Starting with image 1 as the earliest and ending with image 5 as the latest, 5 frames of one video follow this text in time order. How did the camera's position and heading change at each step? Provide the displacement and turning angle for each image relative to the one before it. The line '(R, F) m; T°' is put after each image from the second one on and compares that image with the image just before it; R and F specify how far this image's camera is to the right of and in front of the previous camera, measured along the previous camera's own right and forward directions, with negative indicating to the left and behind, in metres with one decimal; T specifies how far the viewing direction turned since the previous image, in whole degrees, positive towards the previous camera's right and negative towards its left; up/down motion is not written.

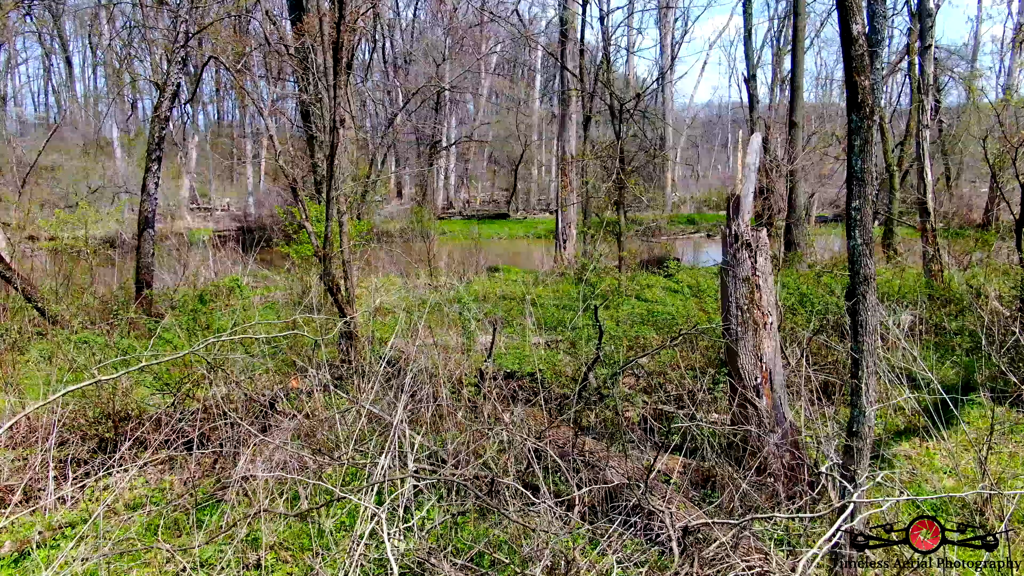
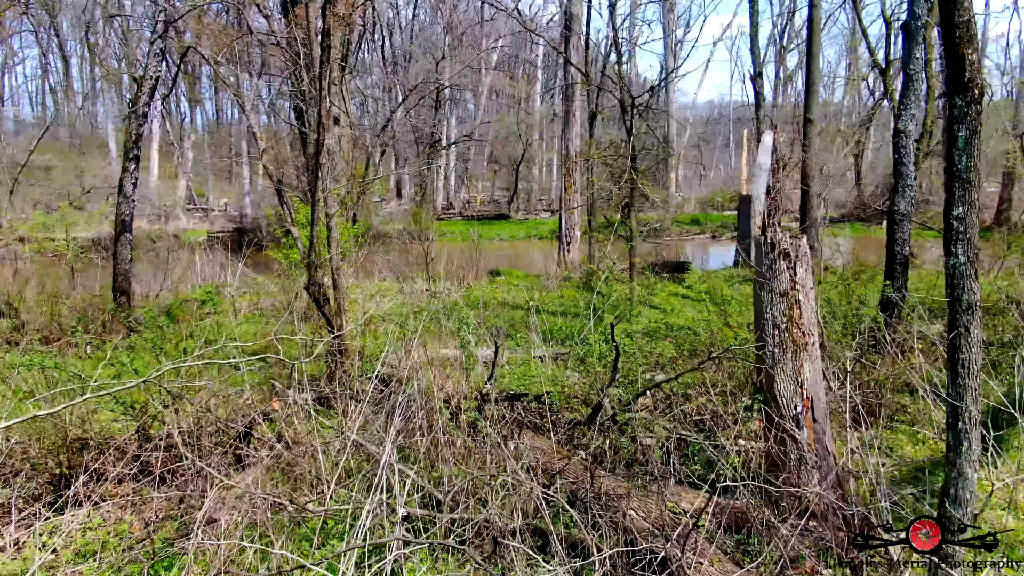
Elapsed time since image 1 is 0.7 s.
(0.0, +0.5) m; 0°
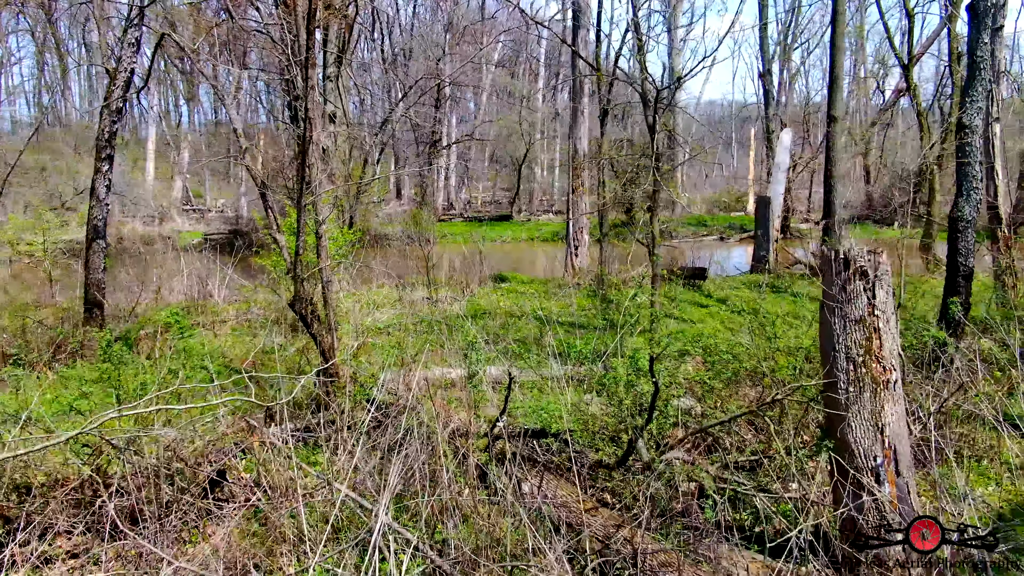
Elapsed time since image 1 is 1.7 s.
(-0.1, +0.6) m; 0°
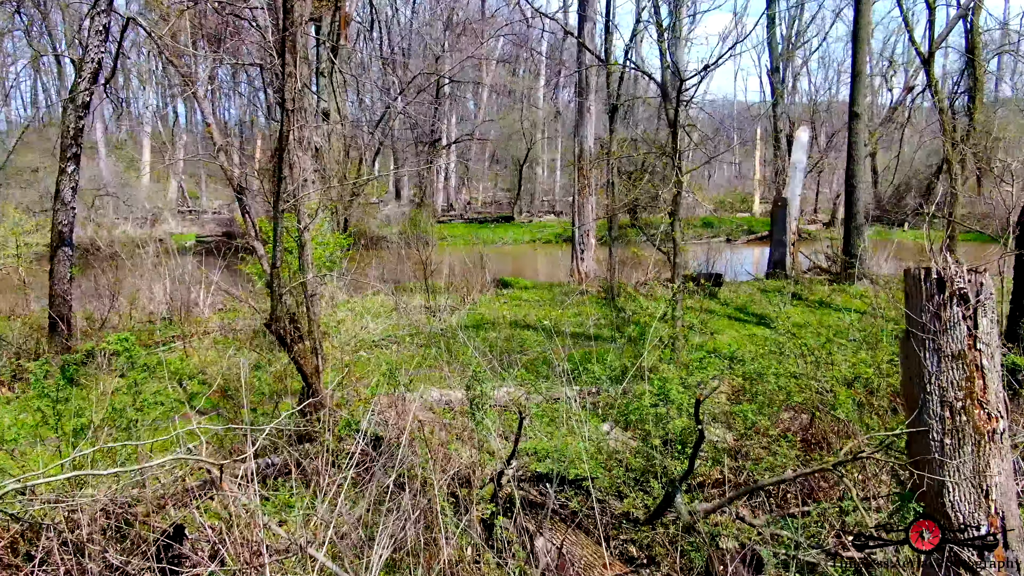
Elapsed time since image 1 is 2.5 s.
(0.0, +0.6) m; 0°
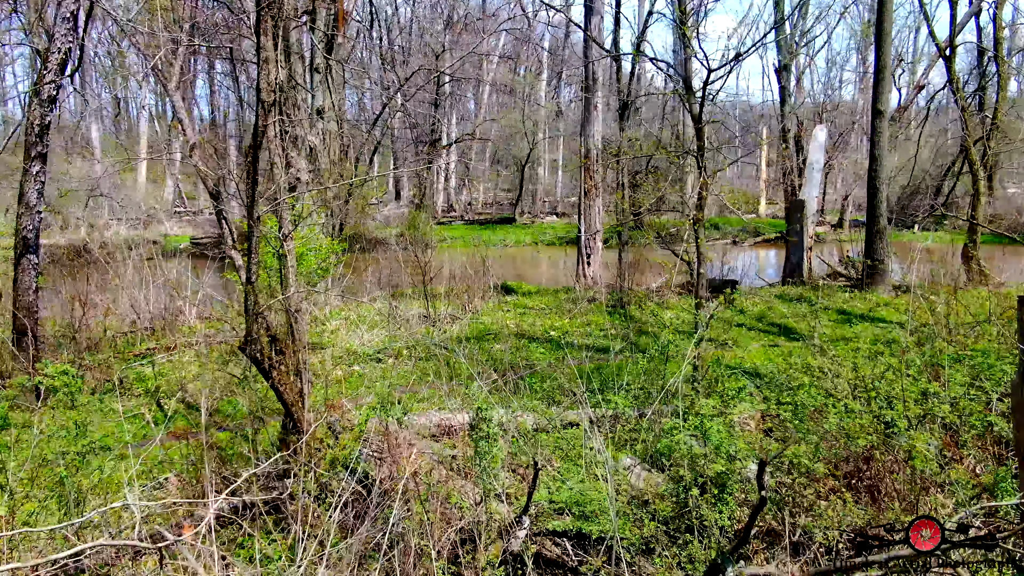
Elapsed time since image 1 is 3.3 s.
(0.0, +0.5) m; 0°
